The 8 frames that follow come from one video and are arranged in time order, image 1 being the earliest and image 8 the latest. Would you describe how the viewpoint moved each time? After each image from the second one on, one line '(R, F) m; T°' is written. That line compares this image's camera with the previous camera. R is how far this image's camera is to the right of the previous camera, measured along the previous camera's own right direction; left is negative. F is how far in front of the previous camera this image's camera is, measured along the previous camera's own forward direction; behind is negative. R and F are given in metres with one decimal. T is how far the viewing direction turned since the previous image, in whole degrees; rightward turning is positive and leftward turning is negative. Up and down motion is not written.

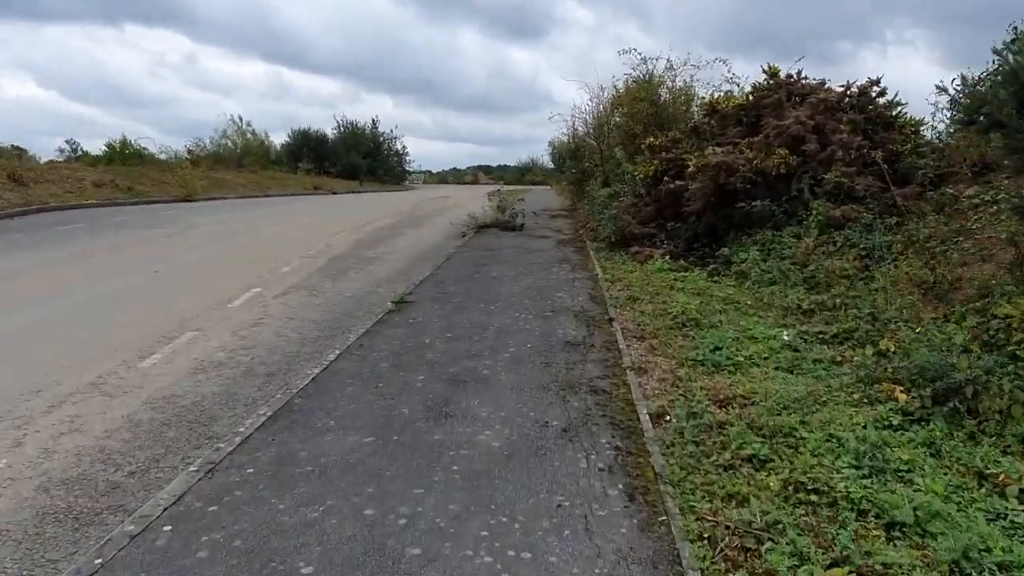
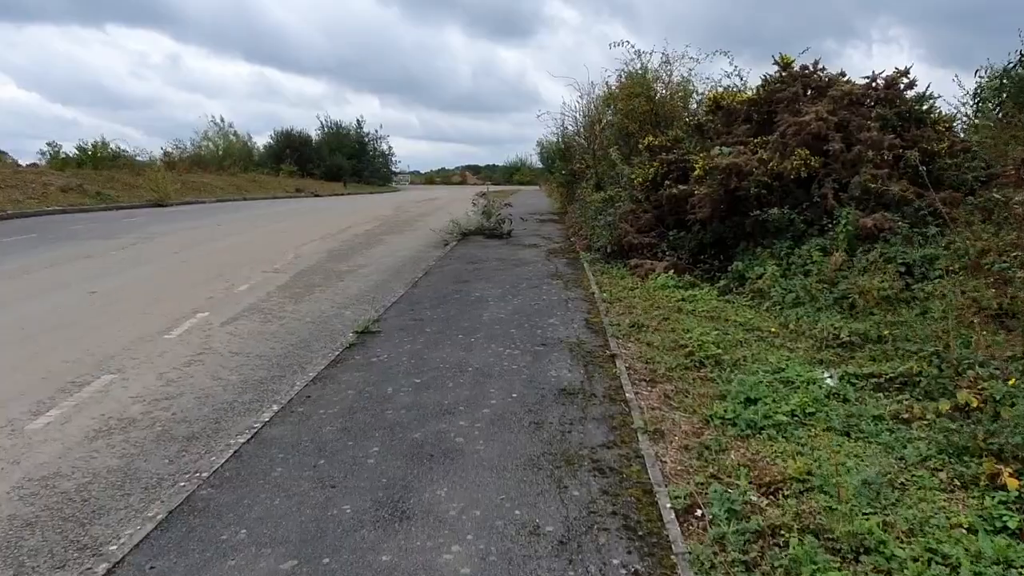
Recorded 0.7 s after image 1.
(+0.1, +1.1) m; +1°
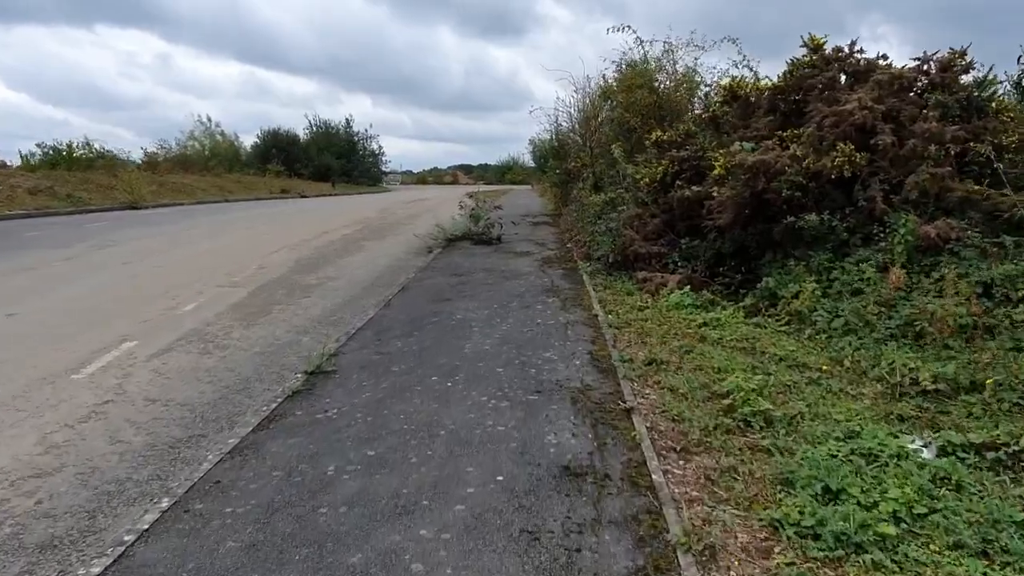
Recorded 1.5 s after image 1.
(0.0, +1.2) m; 0°
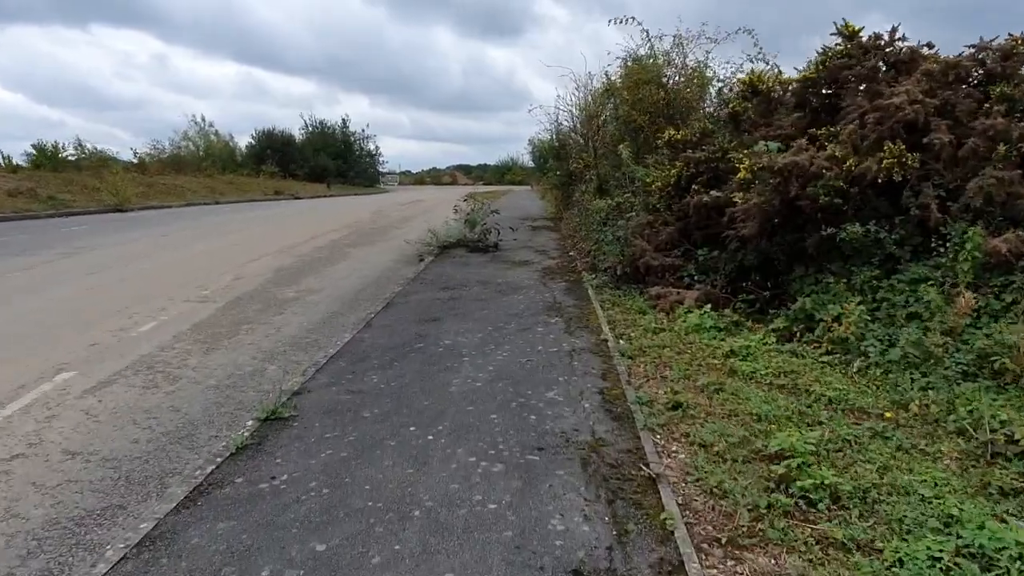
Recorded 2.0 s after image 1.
(0.0, +0.9) m; 0°
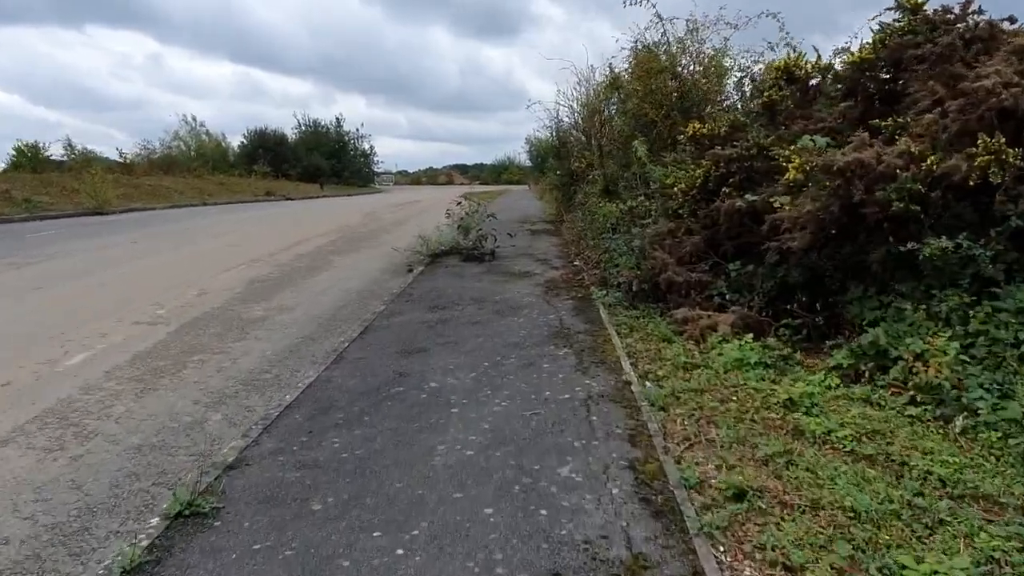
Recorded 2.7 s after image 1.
(0.0, +1.1) m; 0°
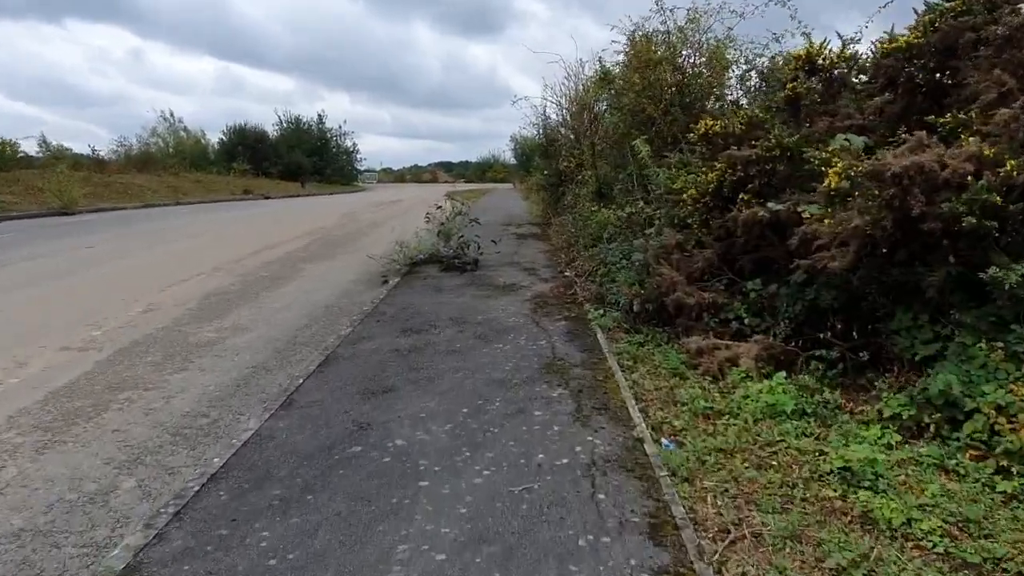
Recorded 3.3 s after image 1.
(0.0, +0.9) m; +1°
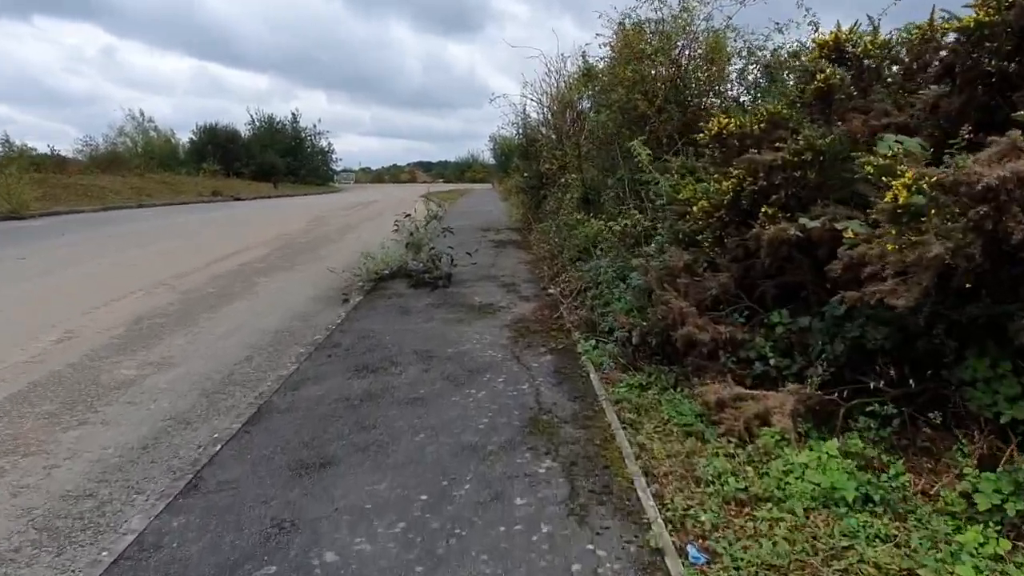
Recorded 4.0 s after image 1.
(0.0, +1.0) m; +2°
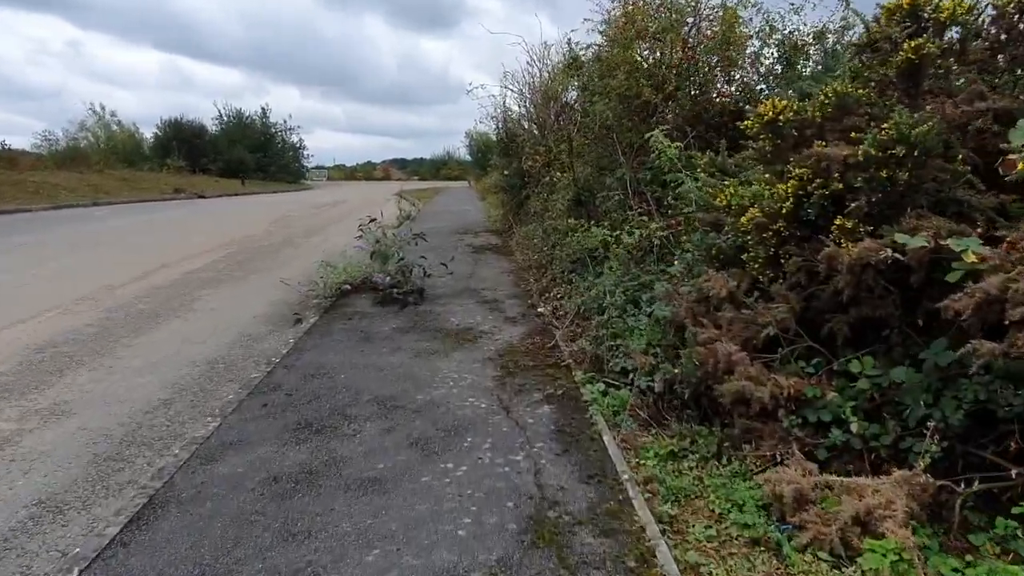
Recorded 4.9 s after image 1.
(-0.1, +1.2) m; +2°
